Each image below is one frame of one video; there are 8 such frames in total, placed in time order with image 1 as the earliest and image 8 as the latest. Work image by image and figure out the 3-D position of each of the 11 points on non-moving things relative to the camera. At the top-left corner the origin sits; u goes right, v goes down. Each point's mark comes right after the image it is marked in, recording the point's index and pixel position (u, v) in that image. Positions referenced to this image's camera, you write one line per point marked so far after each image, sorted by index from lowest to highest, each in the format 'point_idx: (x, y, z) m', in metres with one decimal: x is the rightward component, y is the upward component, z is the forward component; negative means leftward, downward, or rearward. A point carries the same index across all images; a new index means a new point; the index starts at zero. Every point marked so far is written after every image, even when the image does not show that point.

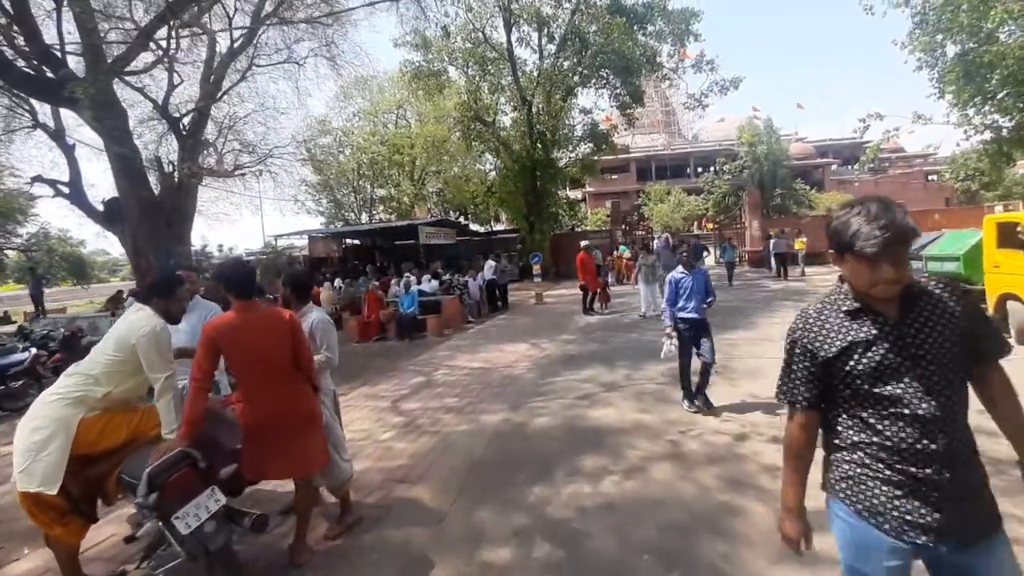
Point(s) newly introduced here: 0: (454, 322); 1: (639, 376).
0: (-2.0, -1.2, +15.9) m
1: (+2.2, -1.5, +8.2) m
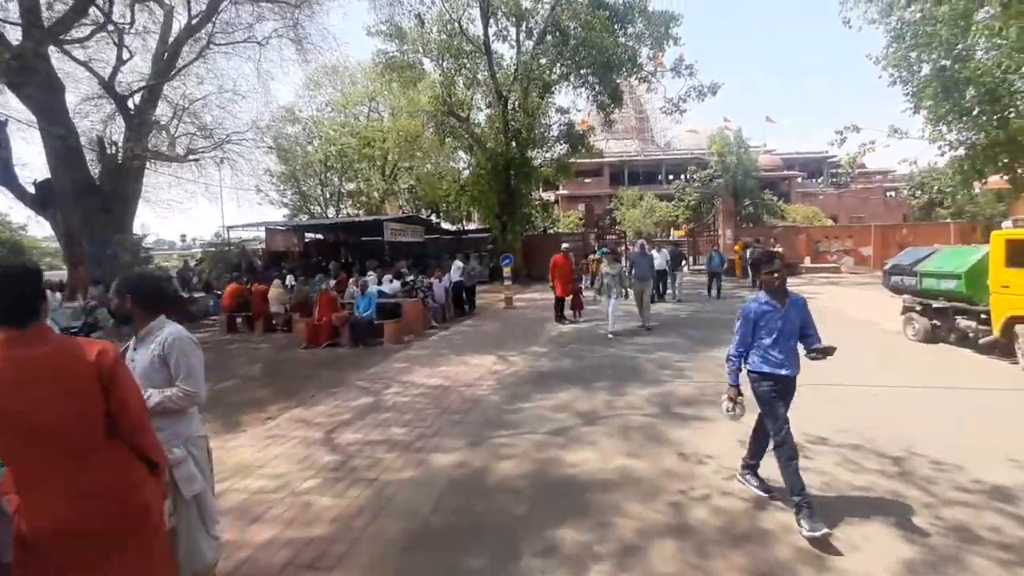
0: (-3.0, -1.2, +14.5) m
1: (+1.6, -1.7, +7.0) m
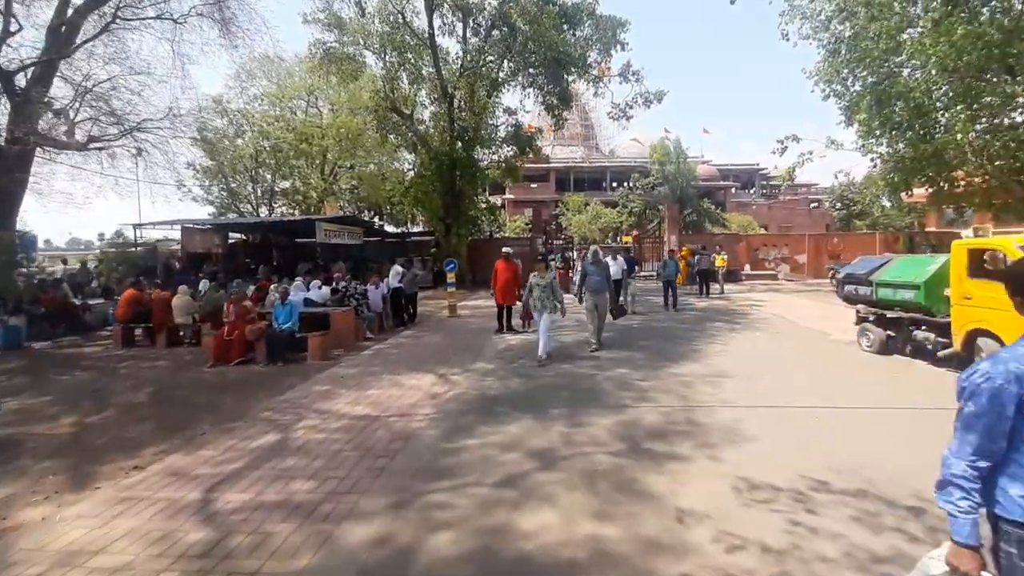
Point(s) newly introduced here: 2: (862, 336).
0: (-4.6, -1.4, +12.8) m
1: (+0.9, -1.9, +6.0) m
2: (+8.3, -1.1, +11.1) m
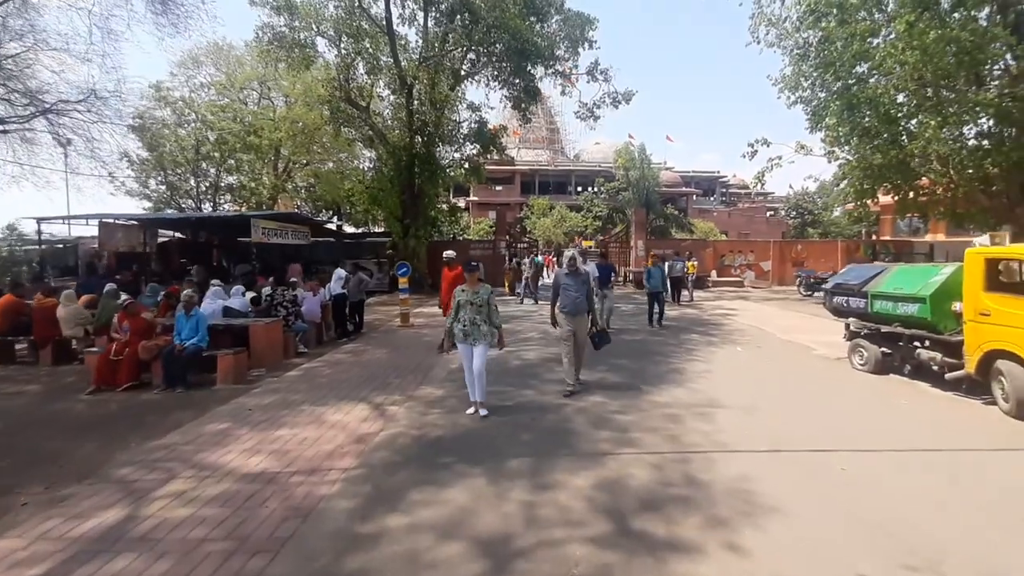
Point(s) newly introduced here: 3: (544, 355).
0: (-5.6, -1.6, +10.8) m
1: (+0.3, -2.0, +4.3) m
2: (+7.3, -1.4, +10.1) m
3: (+0.7, -1.6, +10.9) m
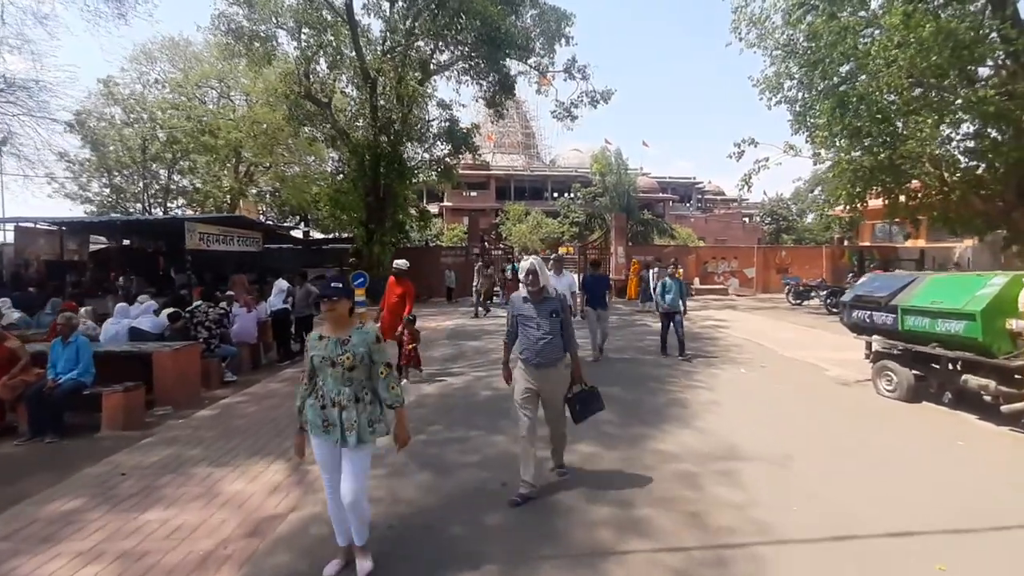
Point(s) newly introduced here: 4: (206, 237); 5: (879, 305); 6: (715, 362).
0: (-6.2, -1.9, +8.8) m
1: (+0.1, -2.2, +2.6) m
2: (+6.8, -1.6, +8.7) m
3: (+0.1, -1.8, +9.2) m
4: (-10.8, +1.8, +16.8) m
5: (+6.7, -0.3, +8.6) m
6: (+4.8, -1.8, +11.2) m
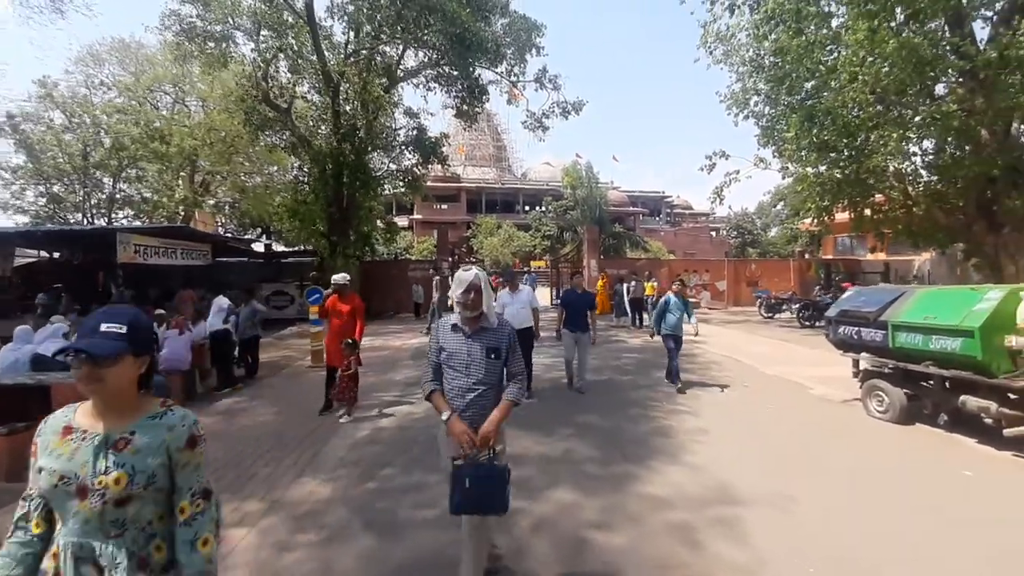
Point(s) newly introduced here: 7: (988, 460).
0: (-6.7, -2.3, +7.5) m
1: (-0.1, -2.4, +1.7) m
2: (+6.2, -1.9, +8.2) m
3: (-0.4, -2.1, +8.2) m
4: (-11.9, +1.2, +15.3) m
5: (+6.1, -0.6, +8.1) m
6: (+4.1, -2.1, +10.6) m
7: (+6.4, -2.3, +6.3) m
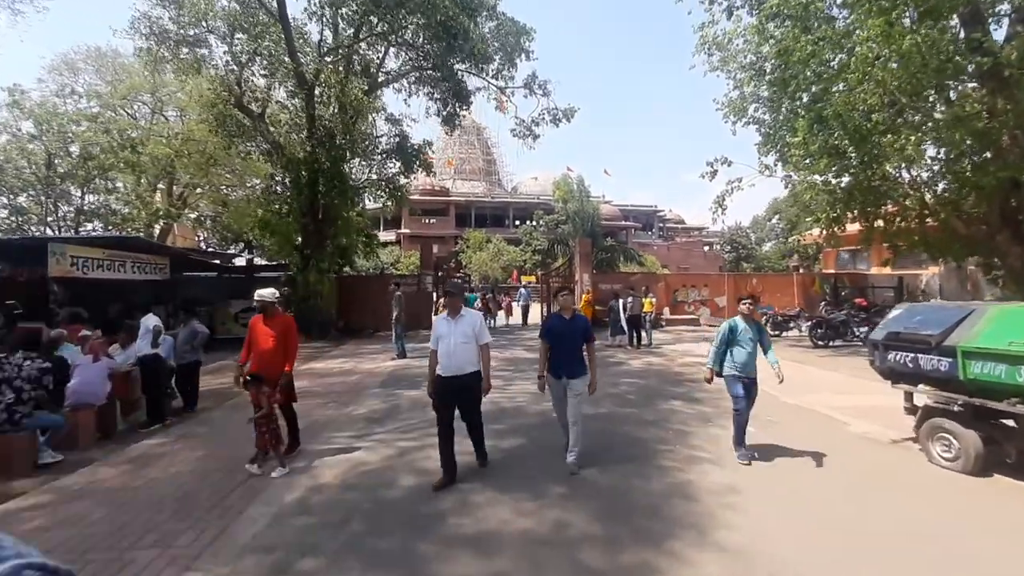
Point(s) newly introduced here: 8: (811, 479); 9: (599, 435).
0: (-7.0, -2.5, +5.7) m
1: (-0.3, -2.4, 0.0) m
2: (+5.9, -2.1, +6.6) m
3: (-0.7, -2.4, +6.6) m
4: (-12.3, +0.8, +13.6) m
5: (+5.8, -0.8, +6.6) m
6: (+3.8, -2.4, +9.0) m
7: (+6.1, -2.5, +4.8) m
8: (+4.0, -2.5, +6.2) m
9: (+1.4, -2.3, +7.7) m
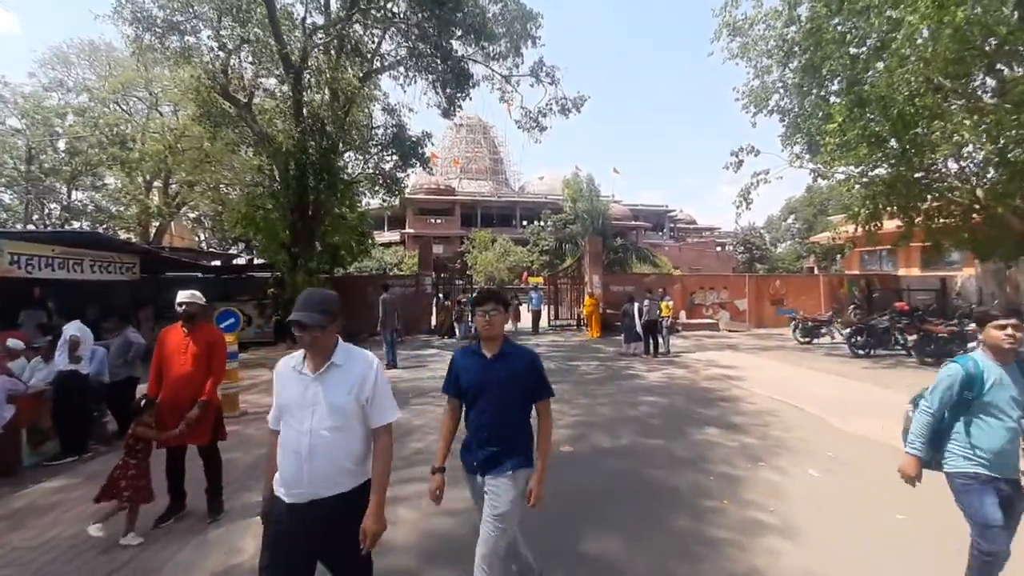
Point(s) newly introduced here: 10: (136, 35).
0: (-7.1, -2.5, +4.1) m
1: (-0.5, -2.4, -1.7) m
2: (+5.8, -2.2, +4.8) m
3: (-0.8, -2.4, +4.9) m
4: (-12.2, +0.7, +12.1) m
5: (+5.8, -0.9, +4.8) m
6: (+3.8, -2.5, +7.2) m
7: (+6.0, -2.5, +3.0) m
8: (+4.0, -2.5, +4.4) m
9: (+1.4, -2.4, +6.0) m
10: (-15.6, +10.6, +19.3) m
